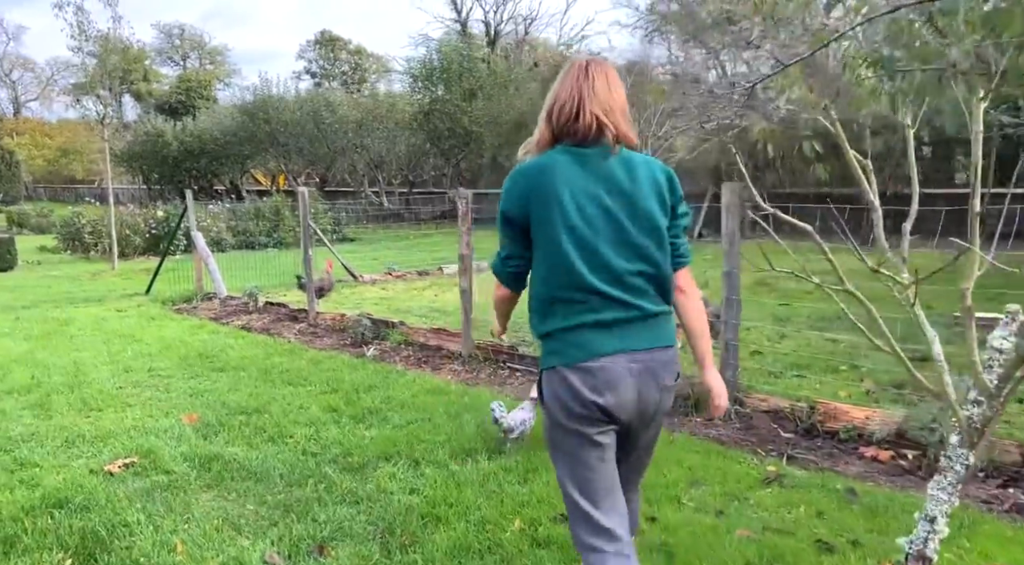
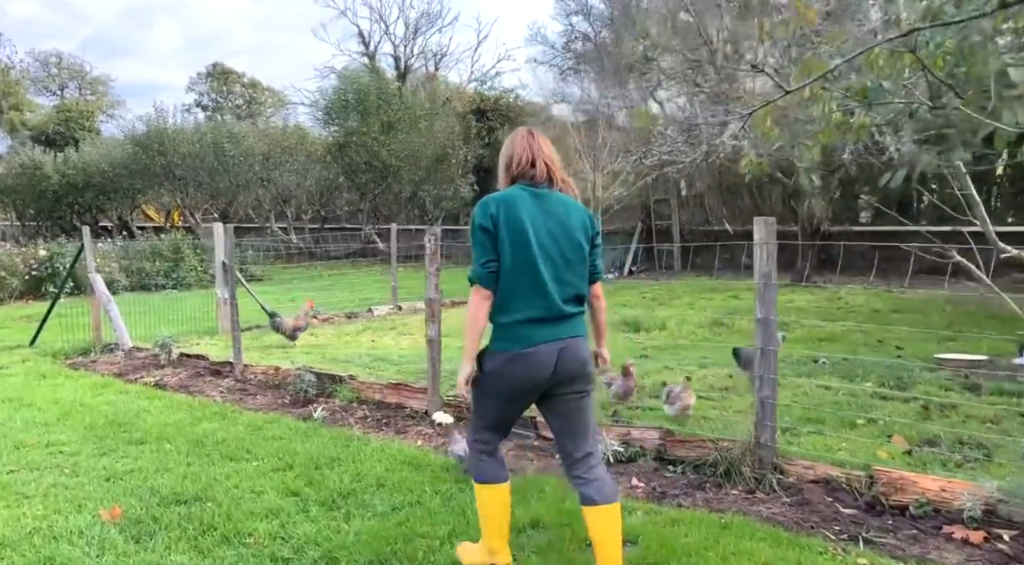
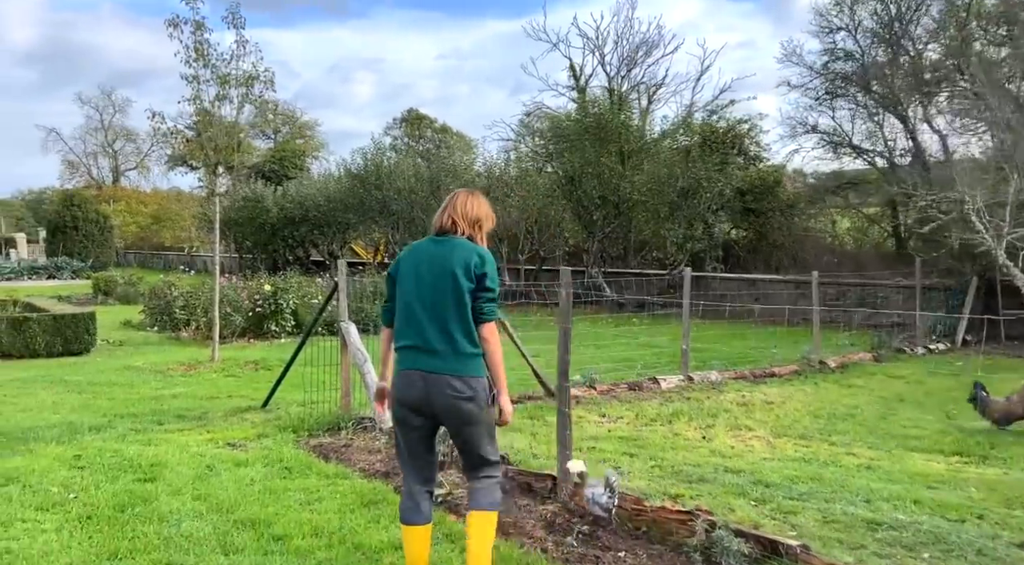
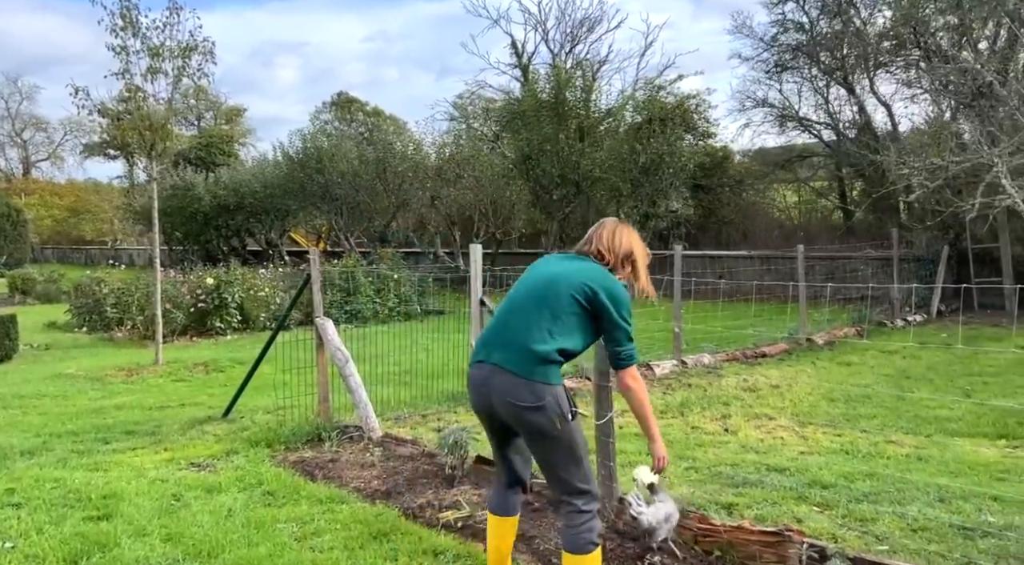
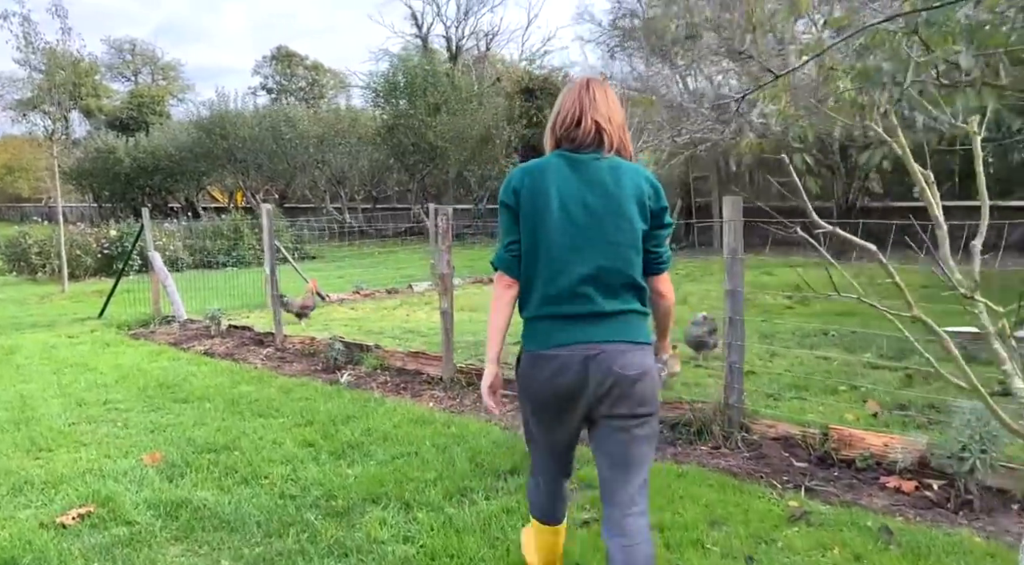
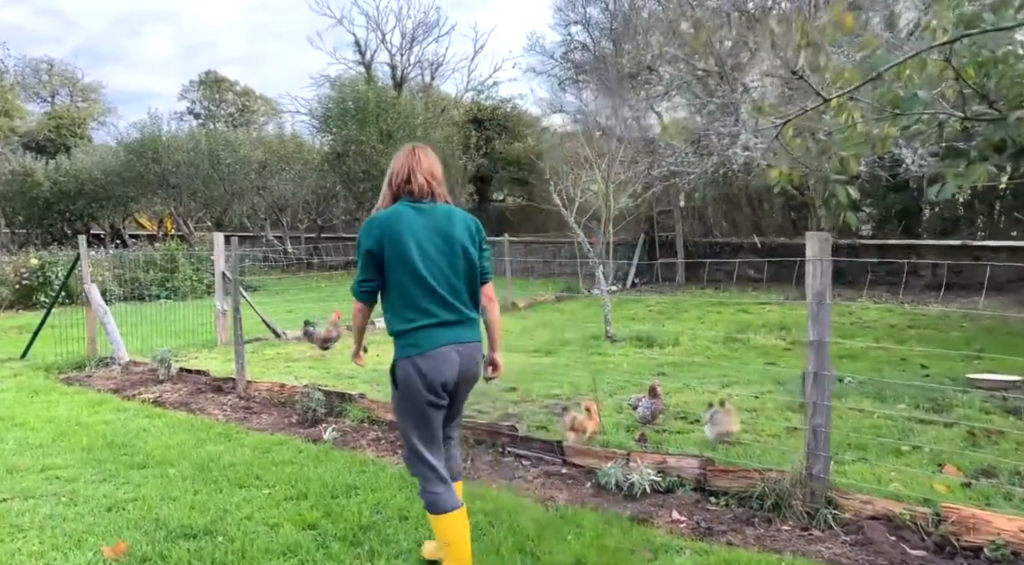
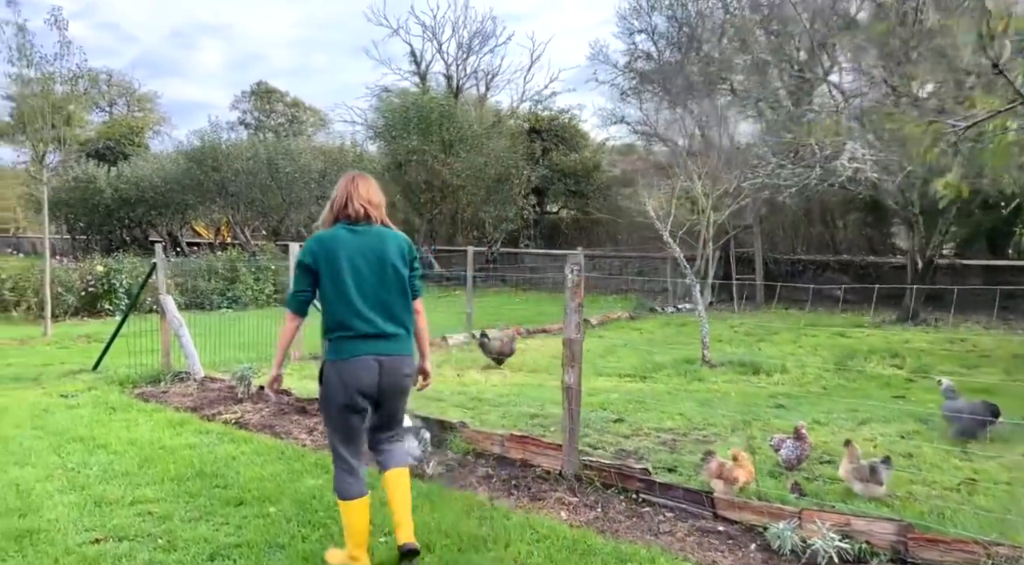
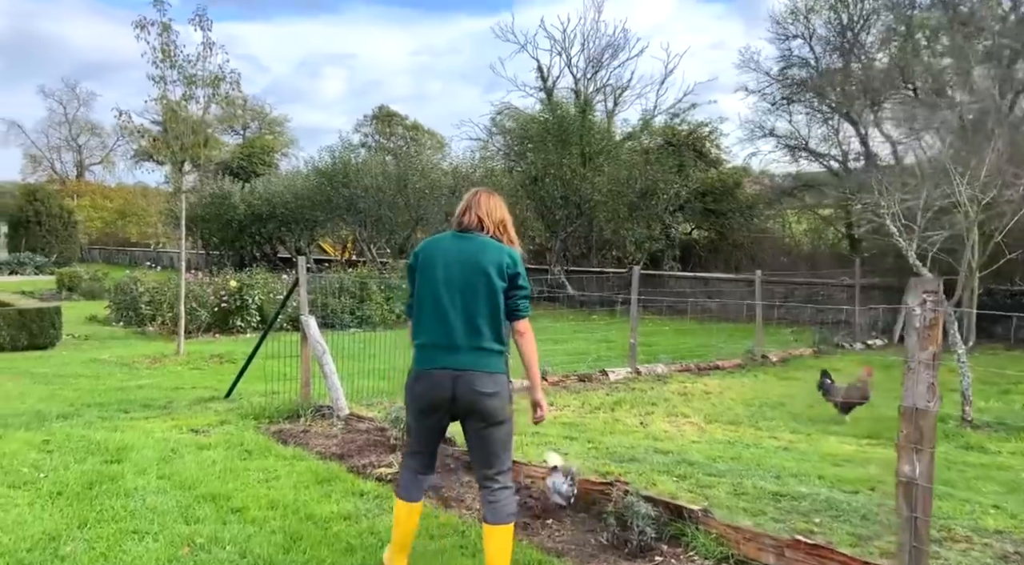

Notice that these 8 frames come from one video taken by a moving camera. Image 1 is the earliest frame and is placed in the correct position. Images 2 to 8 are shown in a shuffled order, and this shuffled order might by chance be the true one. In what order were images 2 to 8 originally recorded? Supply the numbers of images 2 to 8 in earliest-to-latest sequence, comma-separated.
5, 2, 6, 7, 8, 3, 4
